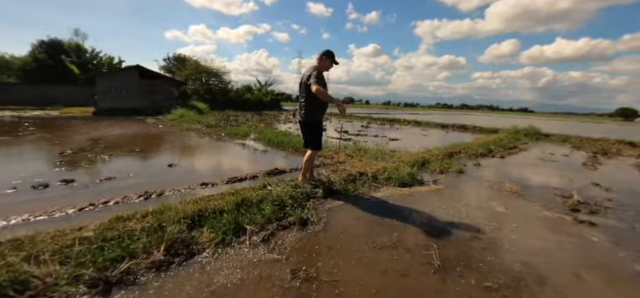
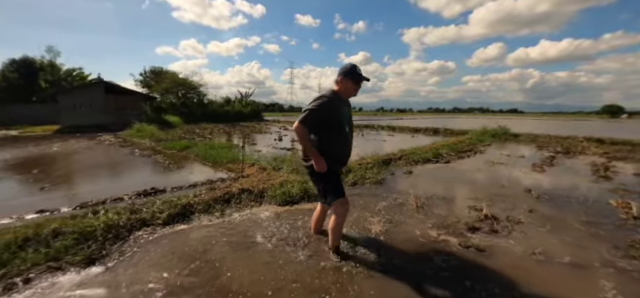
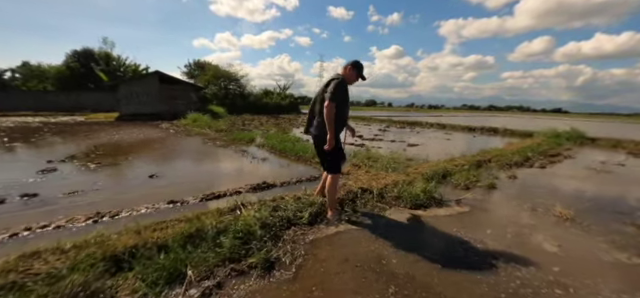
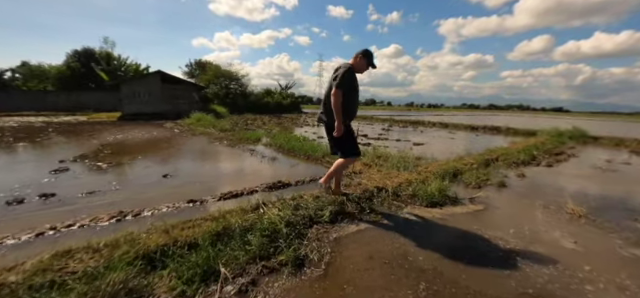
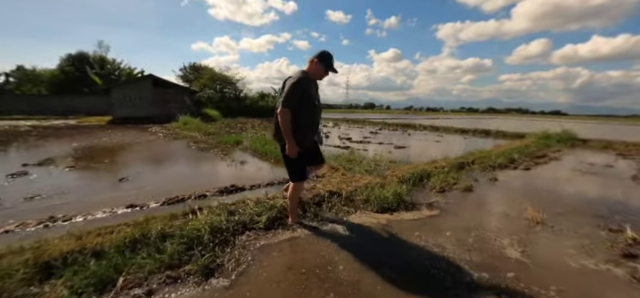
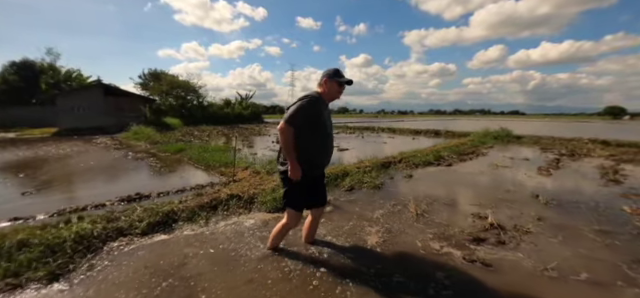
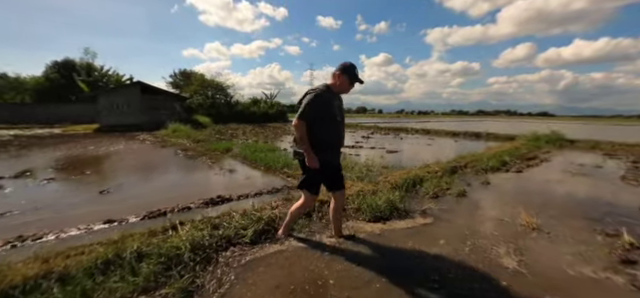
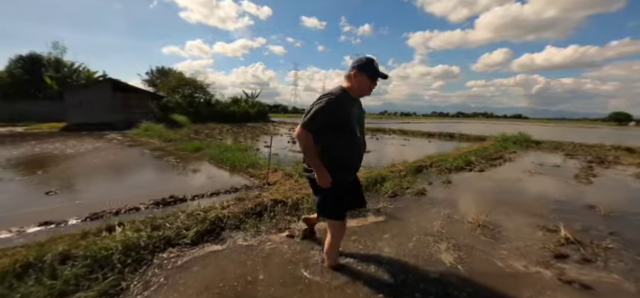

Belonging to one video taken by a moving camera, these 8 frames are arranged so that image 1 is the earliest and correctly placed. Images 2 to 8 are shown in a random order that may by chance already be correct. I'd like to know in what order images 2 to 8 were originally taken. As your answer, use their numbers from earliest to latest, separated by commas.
4, 3, 5, 7, 8, 6, 2
